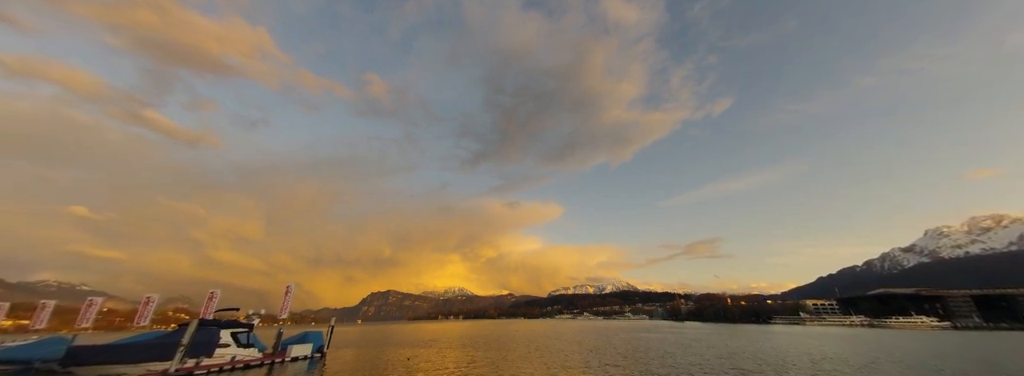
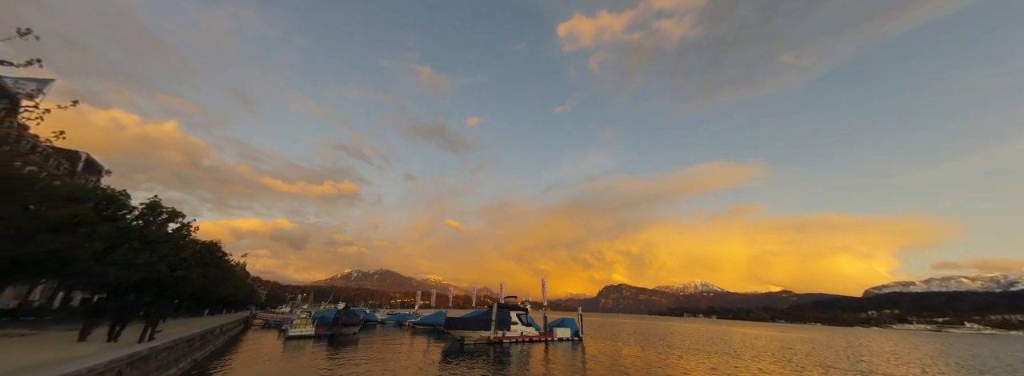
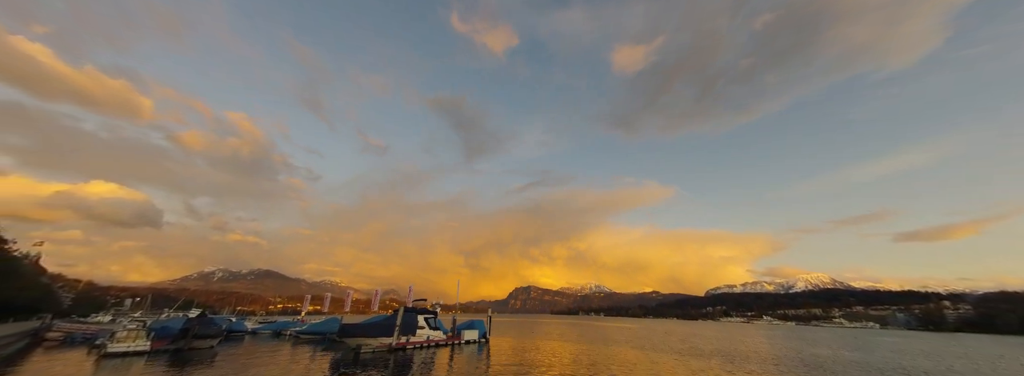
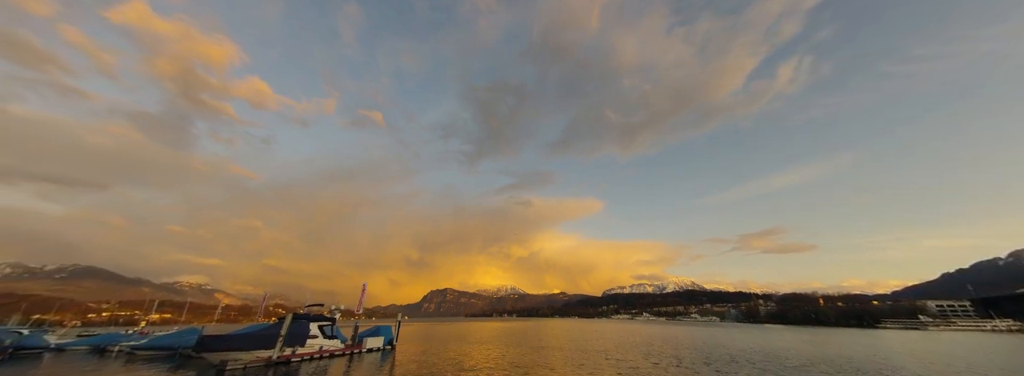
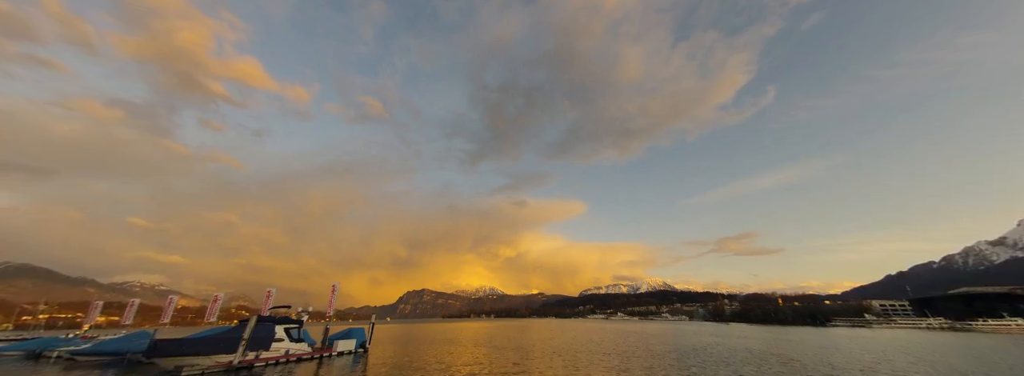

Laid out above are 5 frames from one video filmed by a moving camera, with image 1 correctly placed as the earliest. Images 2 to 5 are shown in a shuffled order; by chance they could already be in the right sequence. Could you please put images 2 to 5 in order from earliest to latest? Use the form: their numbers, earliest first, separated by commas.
5, 4, 3, 2
